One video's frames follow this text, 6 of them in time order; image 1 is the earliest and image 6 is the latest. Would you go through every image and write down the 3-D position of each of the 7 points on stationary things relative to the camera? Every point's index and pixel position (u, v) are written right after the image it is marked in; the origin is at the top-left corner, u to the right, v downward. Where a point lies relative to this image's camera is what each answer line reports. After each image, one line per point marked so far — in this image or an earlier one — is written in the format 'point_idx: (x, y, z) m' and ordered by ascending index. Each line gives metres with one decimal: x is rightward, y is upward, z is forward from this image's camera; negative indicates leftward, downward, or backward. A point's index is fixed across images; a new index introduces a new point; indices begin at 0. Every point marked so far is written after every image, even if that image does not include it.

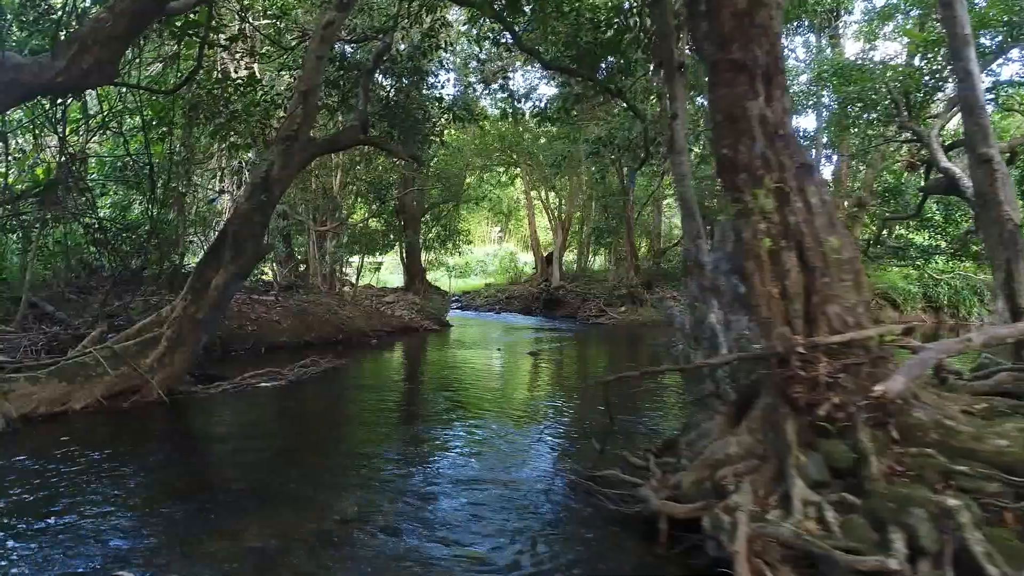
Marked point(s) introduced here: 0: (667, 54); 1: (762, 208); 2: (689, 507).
0: (+1.7, +2.5, +6.5) m
1: (+1.6, +0.5, +3.9) m
2: (+1.0, -1.3, +3.7) m
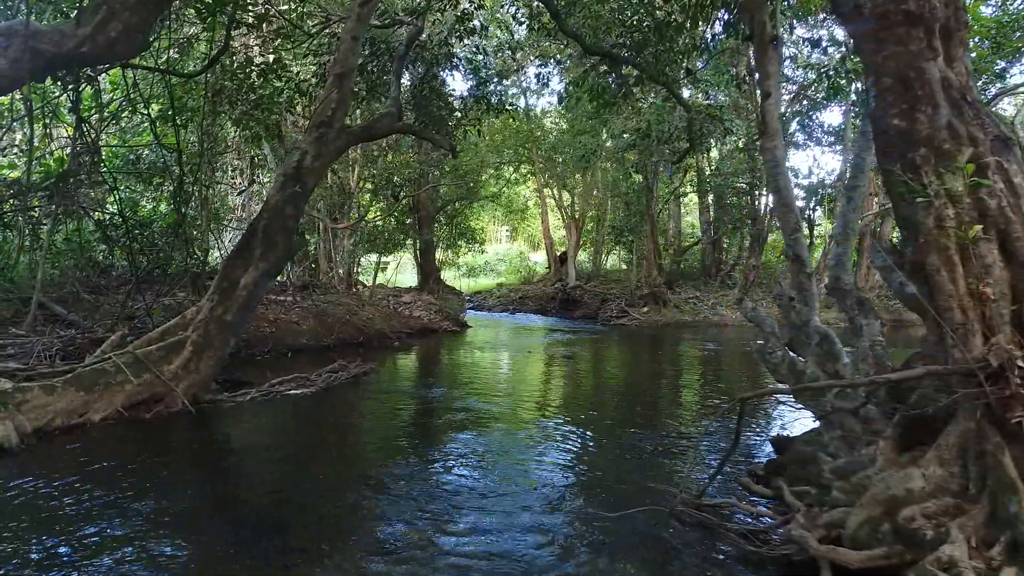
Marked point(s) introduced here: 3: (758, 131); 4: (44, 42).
0: (+2.3, +2.5, +5.8) m
1: (+2.3, +0.5, +3.2) m
2: (+1.7, -1.3, +3.0) m
3: (+2.4, +1.5, +5.9) m
4: (-3.6, +1.9, +4.7) m
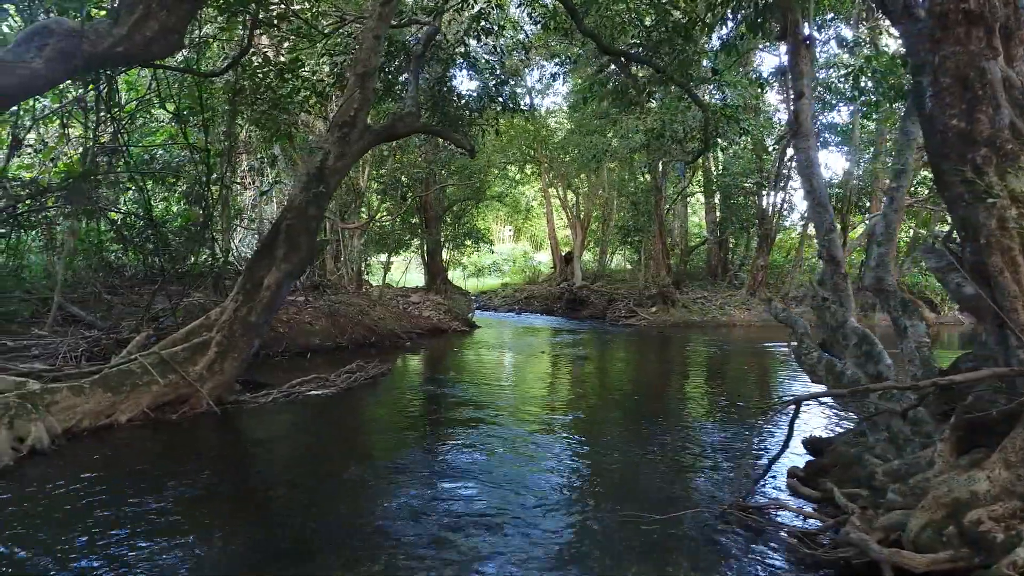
0: (+2.6, +2.5, +5.8) m
1: (+2.6, +0.5, +3.2) m
2: (+2.0, -1.3, +3.0) m
3: (+2.7, +1.5, +5.9) m
4: (-3.3, +1.9, +4.7) m
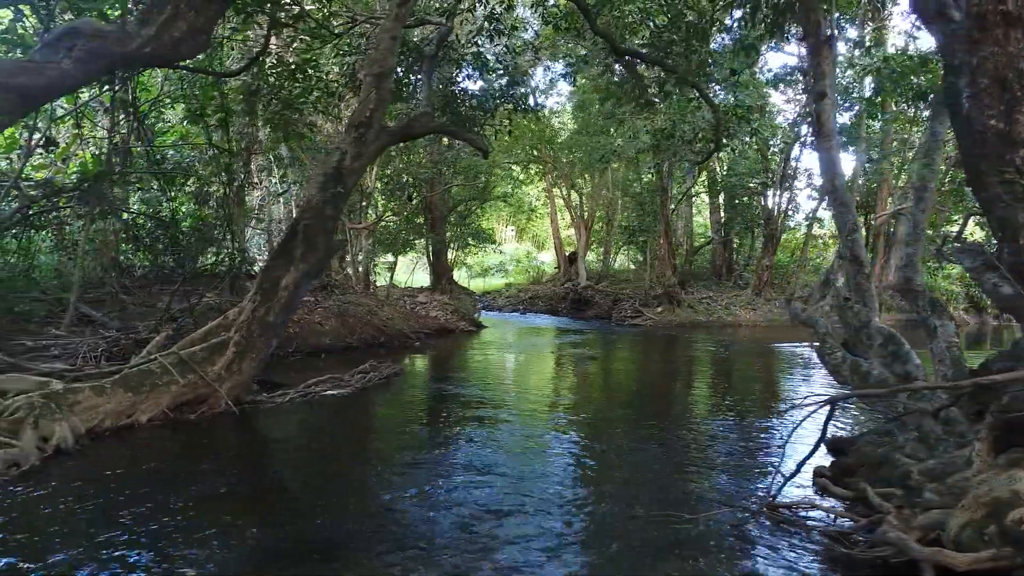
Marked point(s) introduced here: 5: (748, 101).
0: (+2.8, +2.5, +5.8) m
1: (+2.8, +0.5, +3.2) m
2: (+2.2, -1.3, +3.0) m
3: (+2.9, +1.5, +5.9) m
4: (-3.0, +1.9, +4.7) m
5: (+5.7, +4.5, +14.8) m
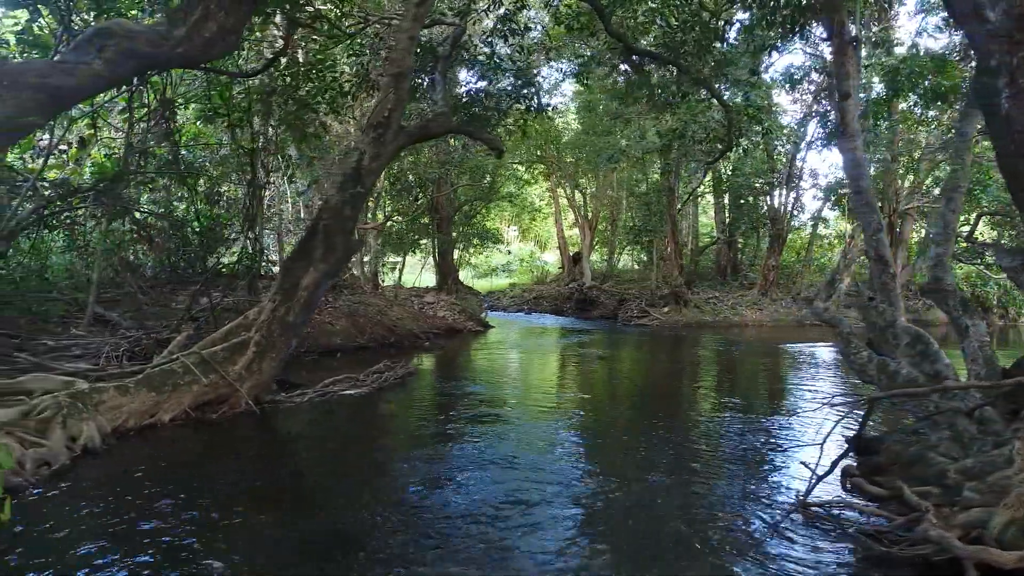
0: (+3.1, +2.5, +5.8) m
1: (+3.0, +0.5, +3.2) m
2: (+2.5, -1.3, +3.0) m
3: (+3.1, +1.5, +5.9) m
4: (-2.8, +1.9, +4.7) m
5: (+5.9, +4.5, +14.8) m
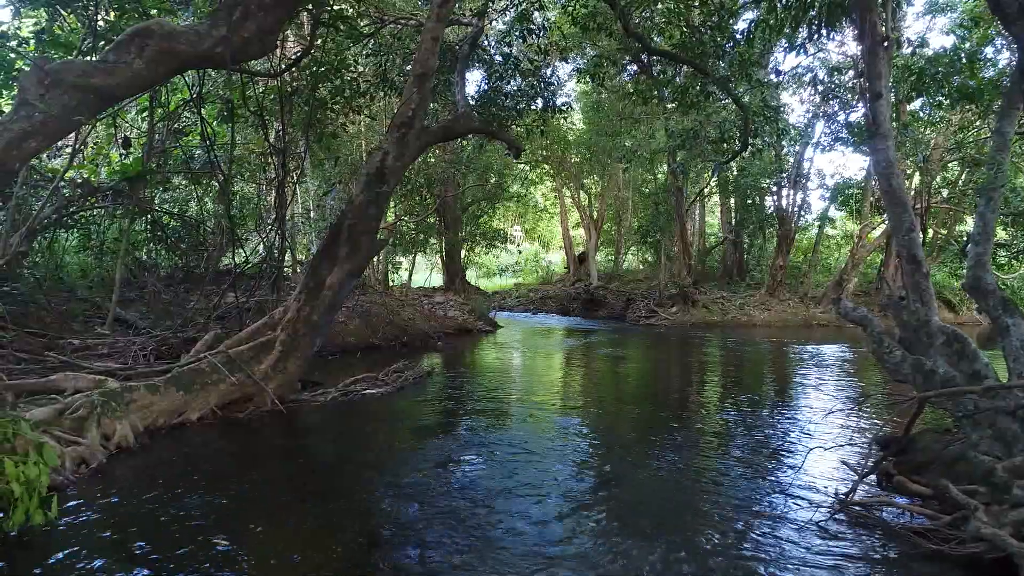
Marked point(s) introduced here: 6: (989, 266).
0: (+3.4, +2.5, +5.8) m
1: (+3.3, +0.5, +3.2) m
2: (+2.8, -1.3, +3.0) m
3: (+3.4, +1.5, +5.9) m
4: (-2.5, +1.9, +4.7) m
5: (+6.2, +4.5, +14.9) m
6: (+3.6, +0.2, +4.7) m
